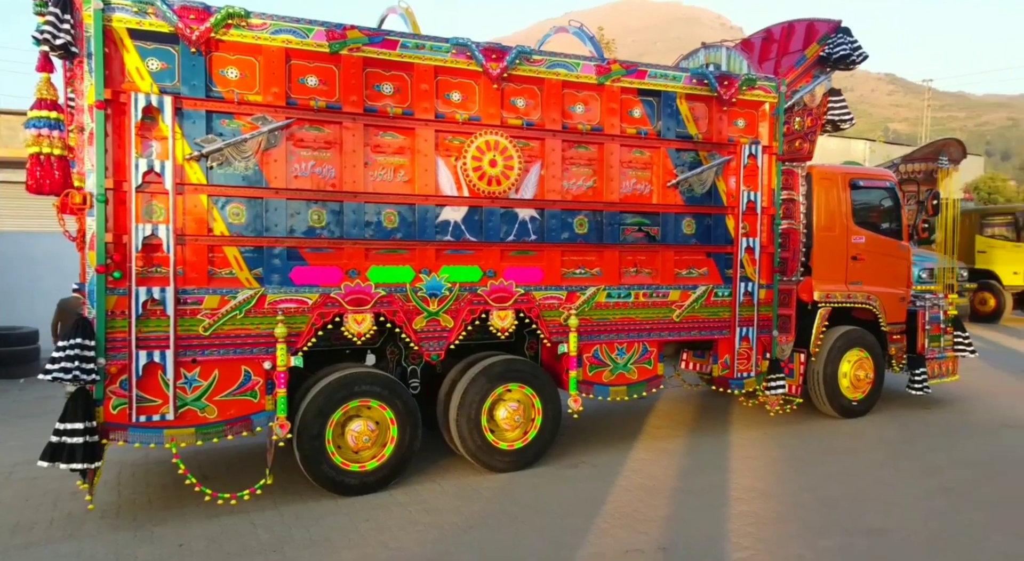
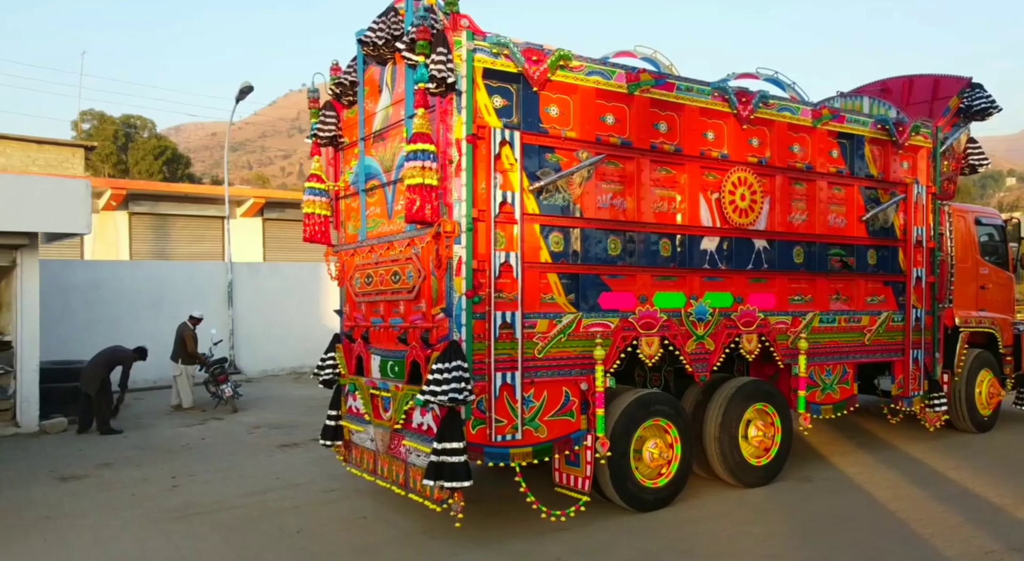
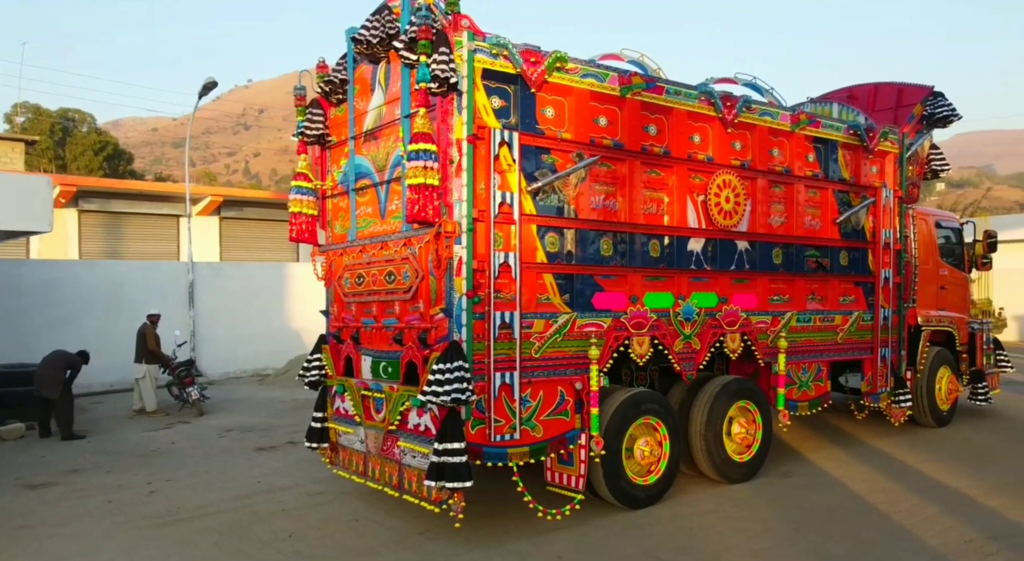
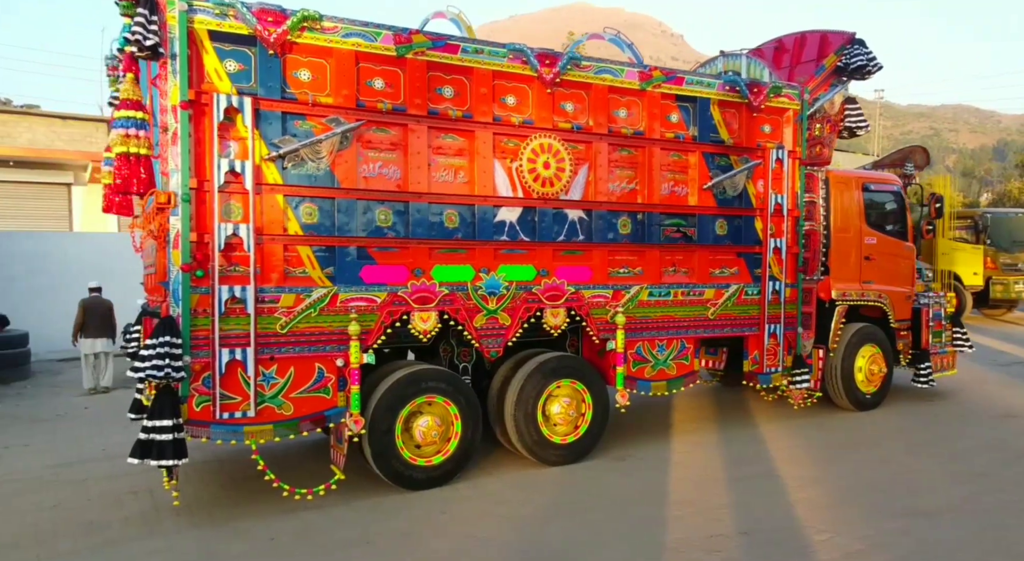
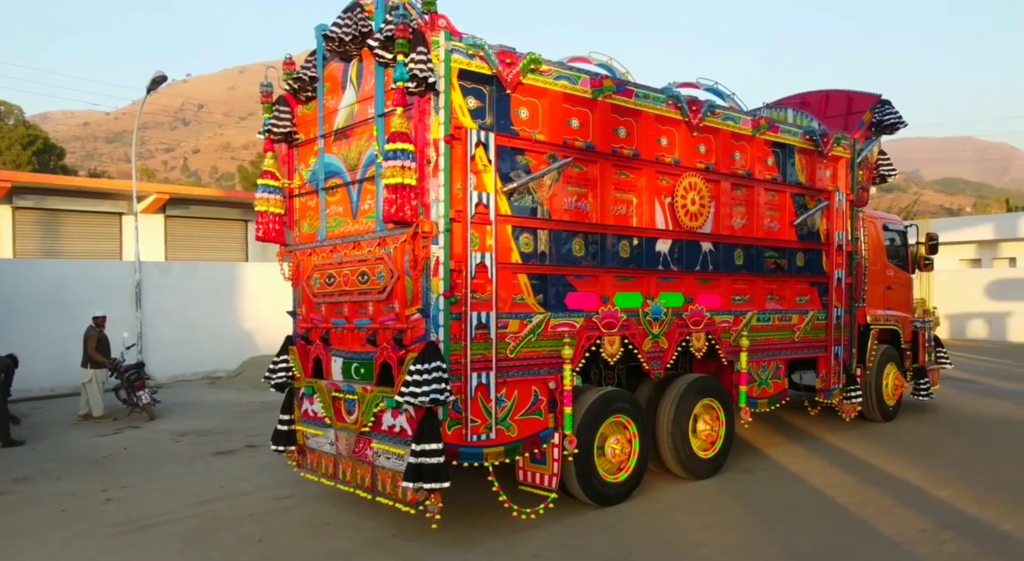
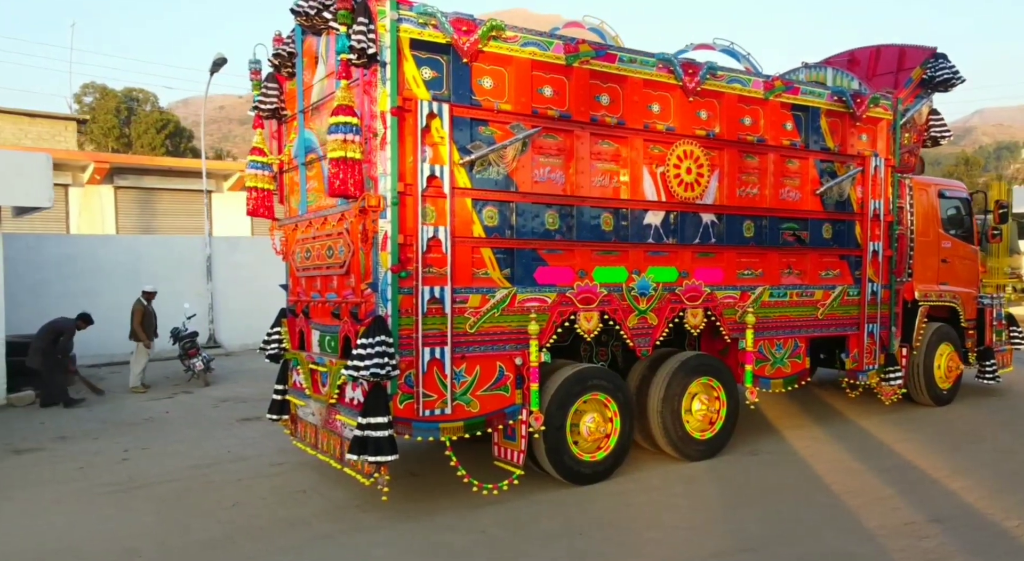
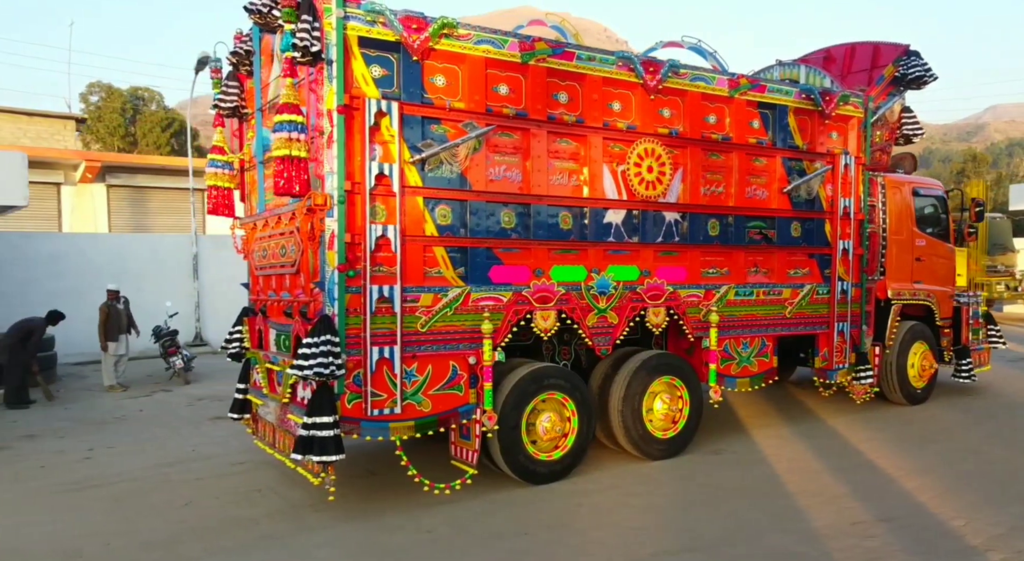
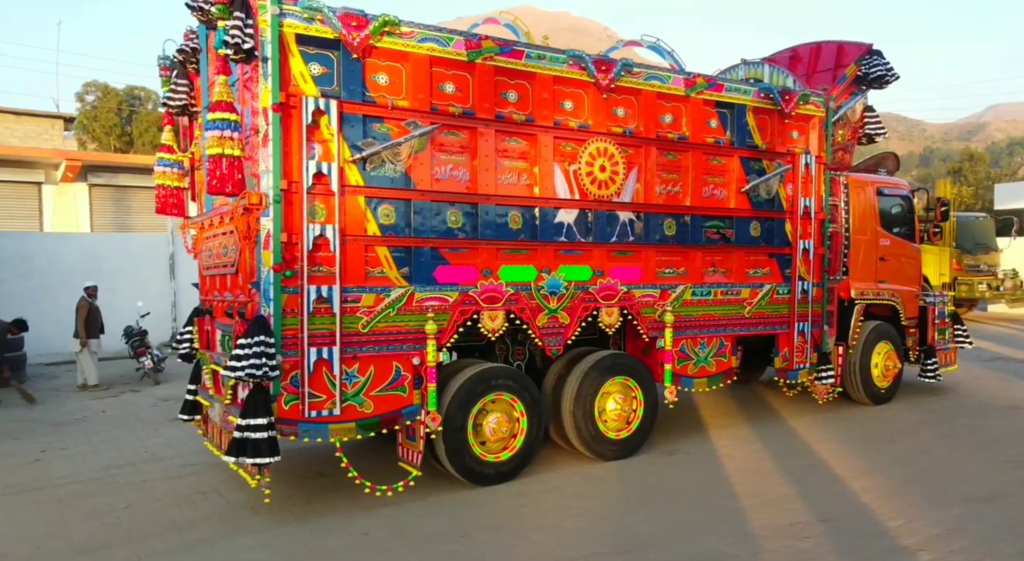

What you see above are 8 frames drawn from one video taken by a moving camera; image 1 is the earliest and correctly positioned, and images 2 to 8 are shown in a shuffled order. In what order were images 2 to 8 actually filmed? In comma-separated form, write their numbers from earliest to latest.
4, 8, 7, 6, 2, 3, 5
